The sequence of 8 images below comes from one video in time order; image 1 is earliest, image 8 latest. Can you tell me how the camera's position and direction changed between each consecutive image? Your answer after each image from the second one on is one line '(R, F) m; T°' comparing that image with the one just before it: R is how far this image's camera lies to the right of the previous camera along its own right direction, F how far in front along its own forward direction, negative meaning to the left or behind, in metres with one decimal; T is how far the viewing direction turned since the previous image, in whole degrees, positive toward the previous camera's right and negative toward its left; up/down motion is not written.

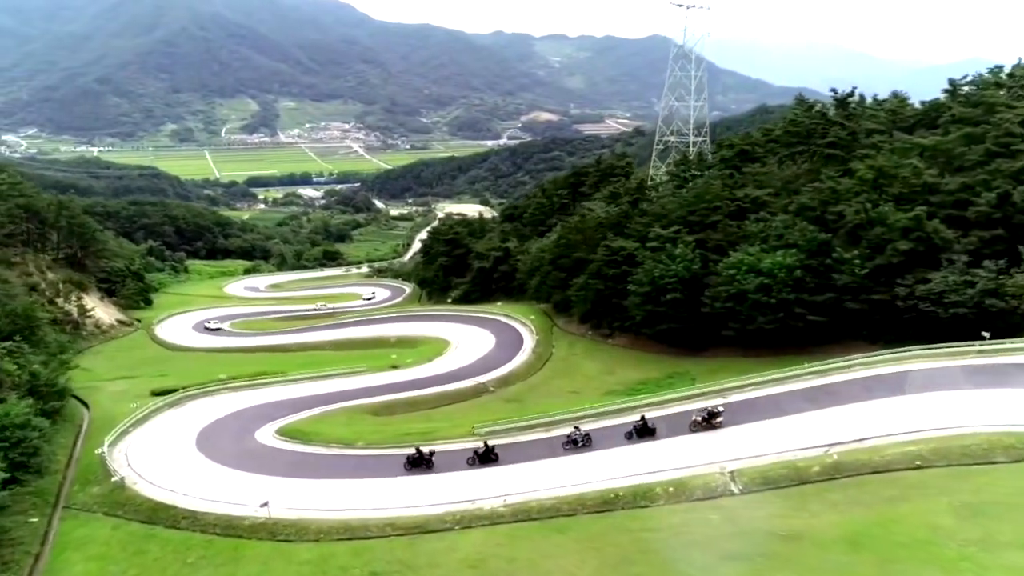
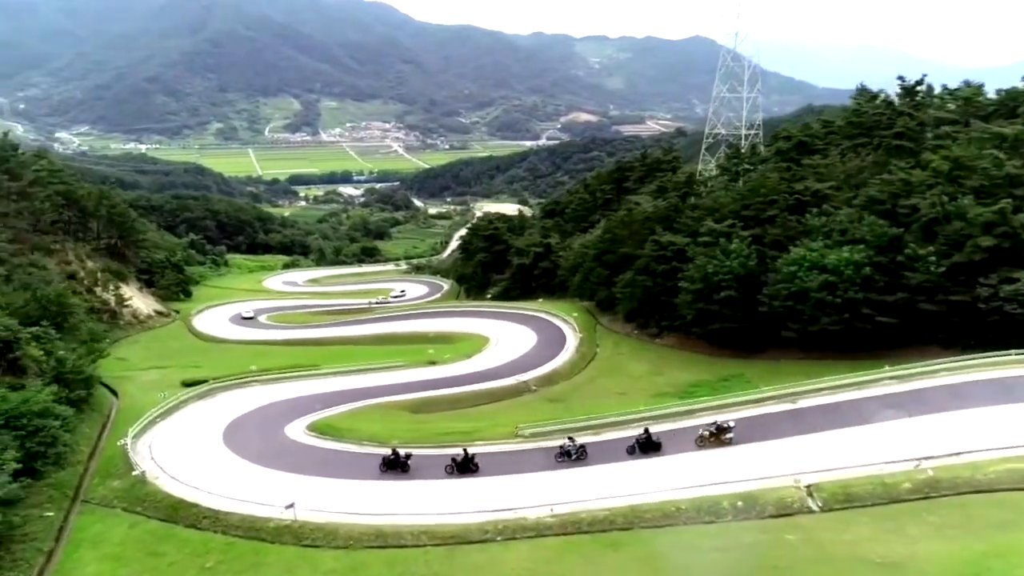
(-0.5, +2.5) m; -3°
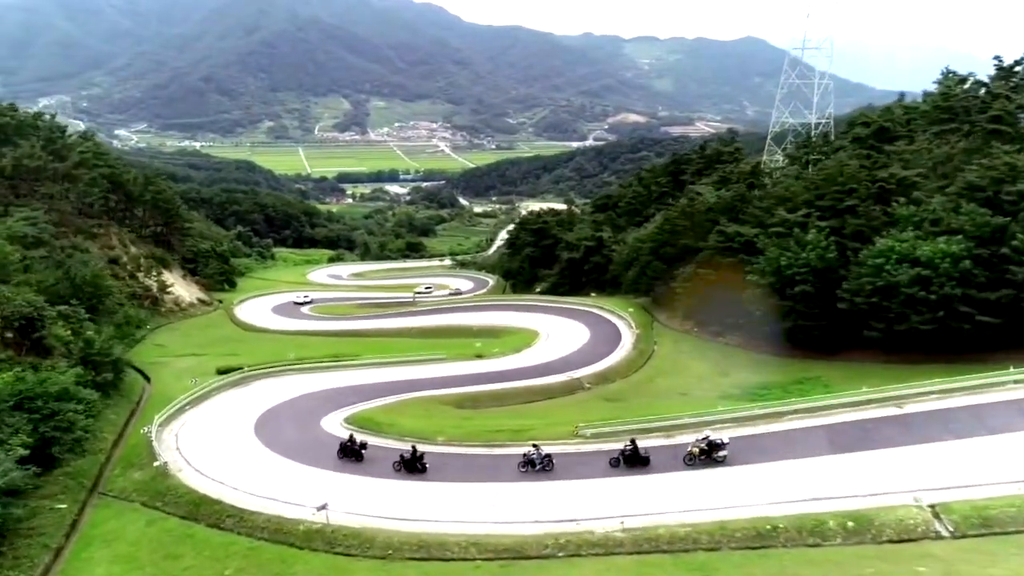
(-0.7, +3.3) m; -3°
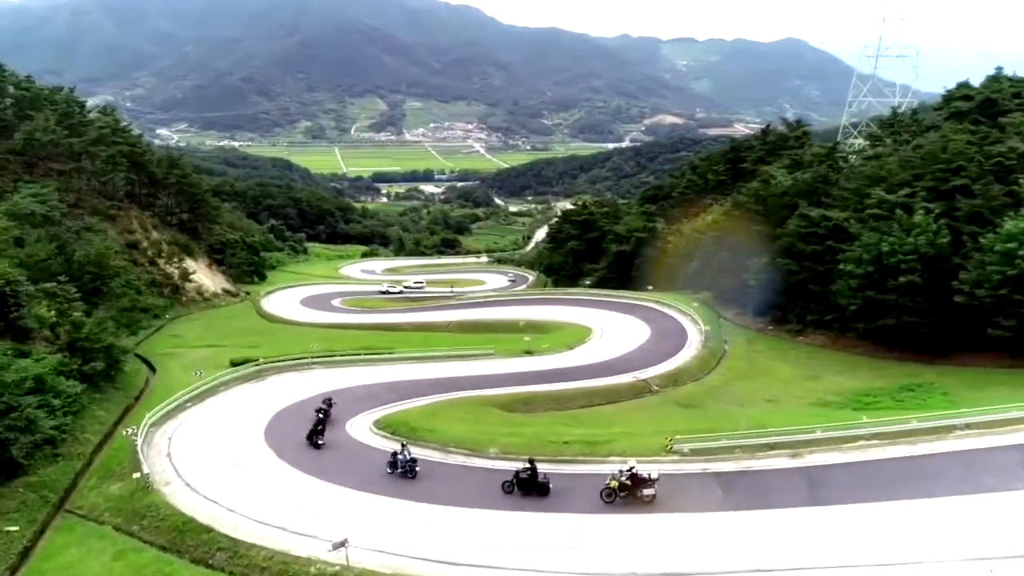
(-1.2, +5.9) m; -3°
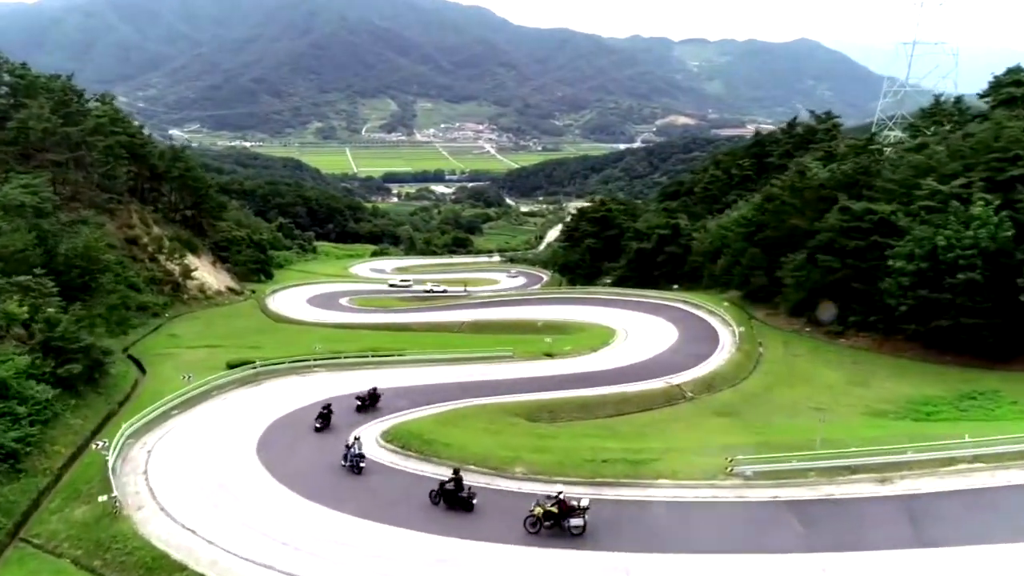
(-0.5, +3.2) m; -1°
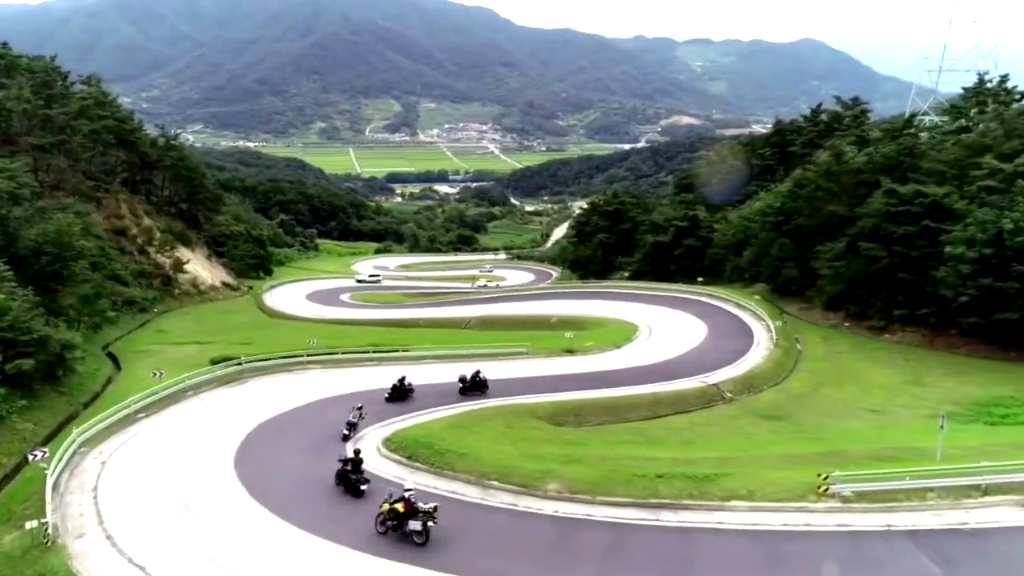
(-0.6, +3.7) m; 0°
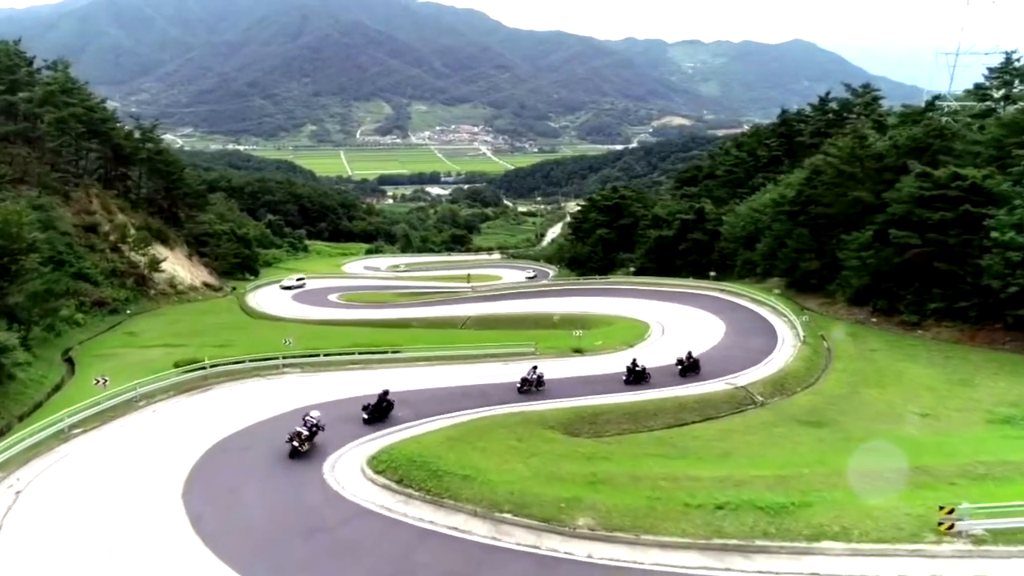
(-0.4, +3.5) m; +1°
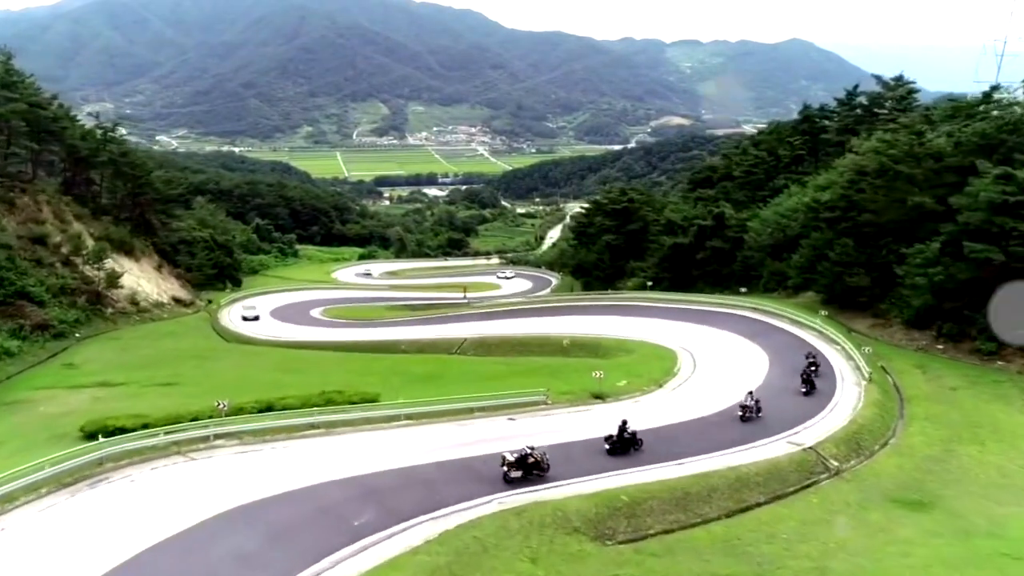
(-0.2, +6.0) m; 0°
